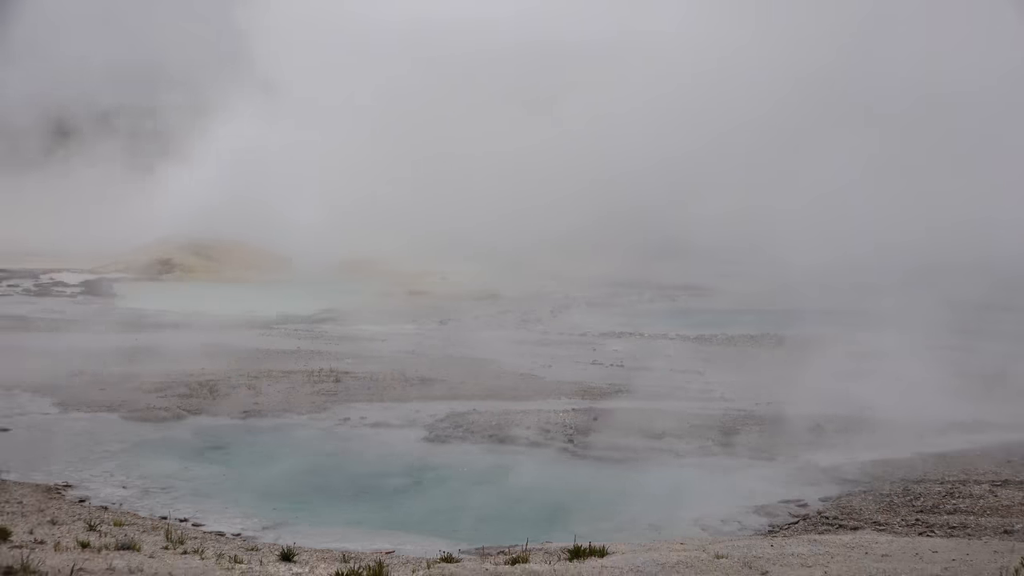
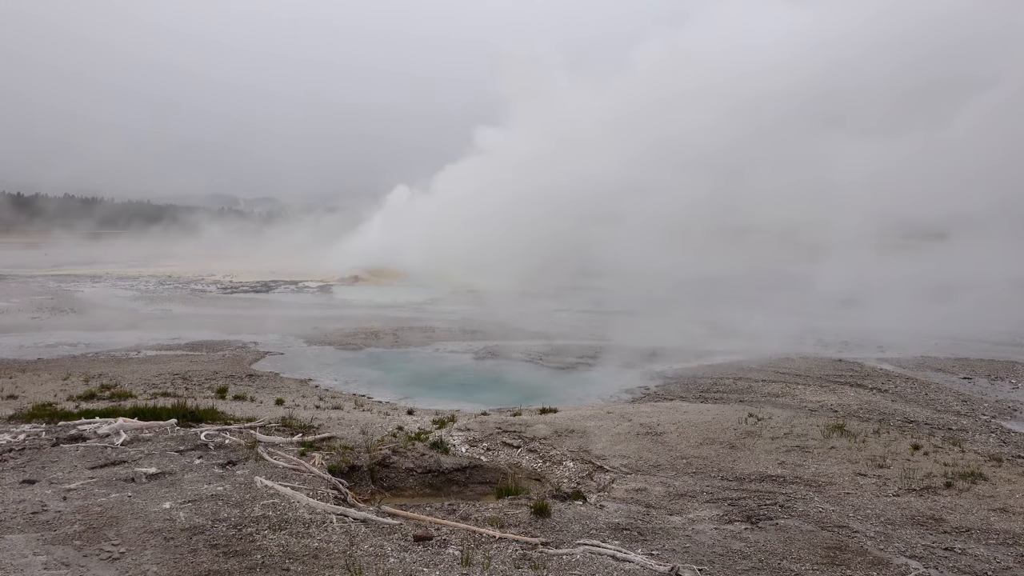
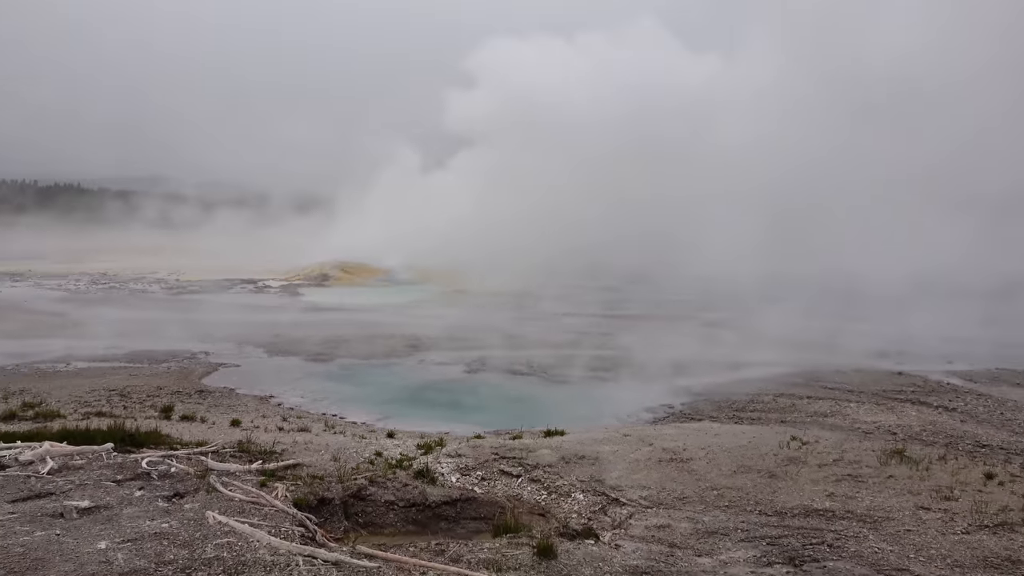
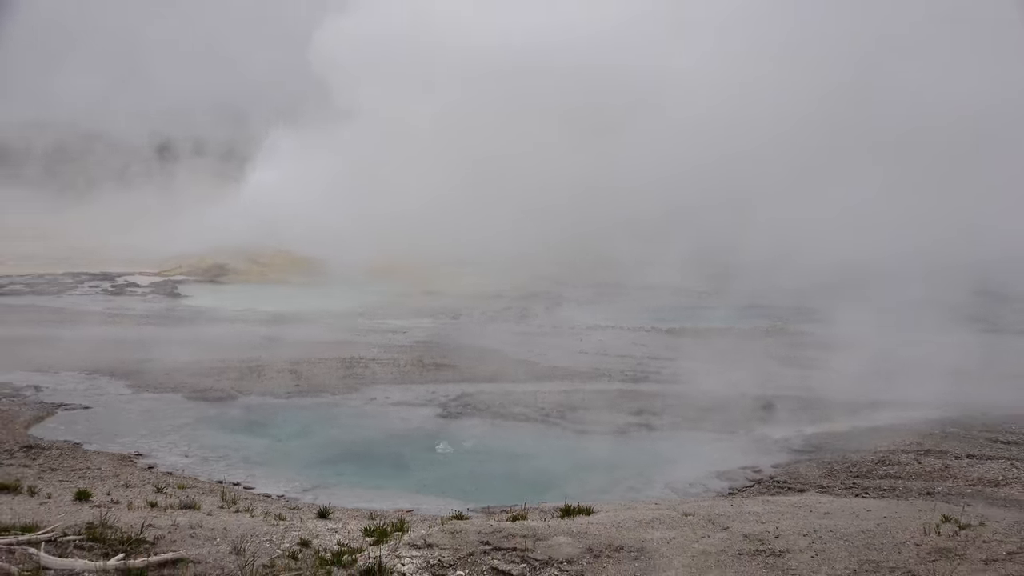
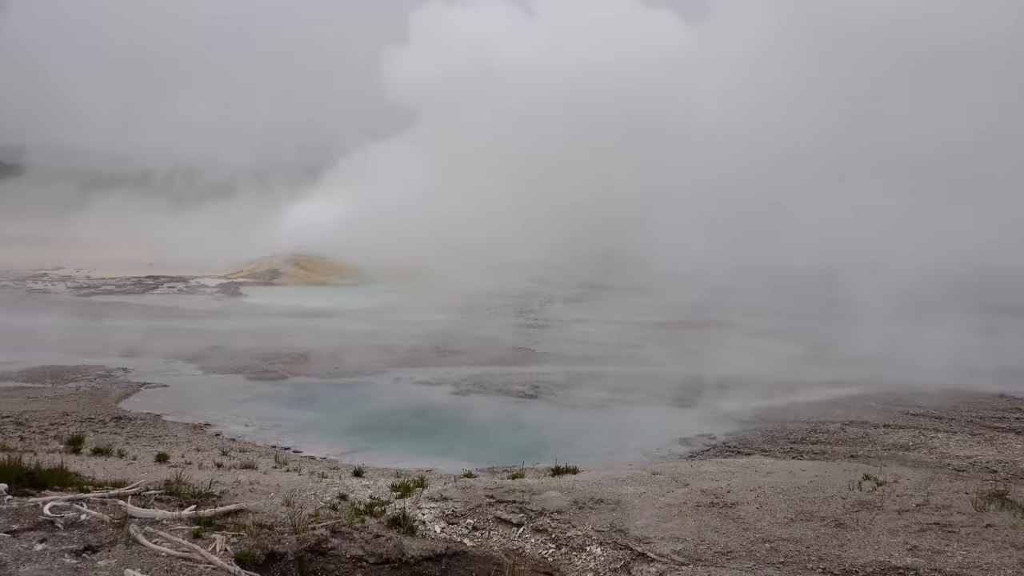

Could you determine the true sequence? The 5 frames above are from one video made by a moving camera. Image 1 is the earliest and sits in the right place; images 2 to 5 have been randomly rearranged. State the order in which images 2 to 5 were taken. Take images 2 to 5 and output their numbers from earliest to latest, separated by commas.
4, 5, 3, 2
